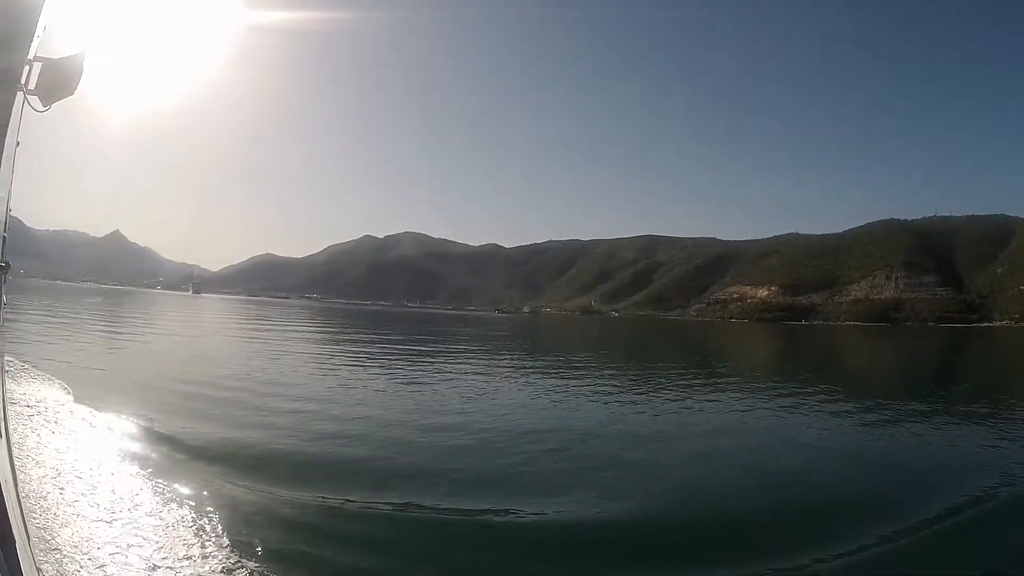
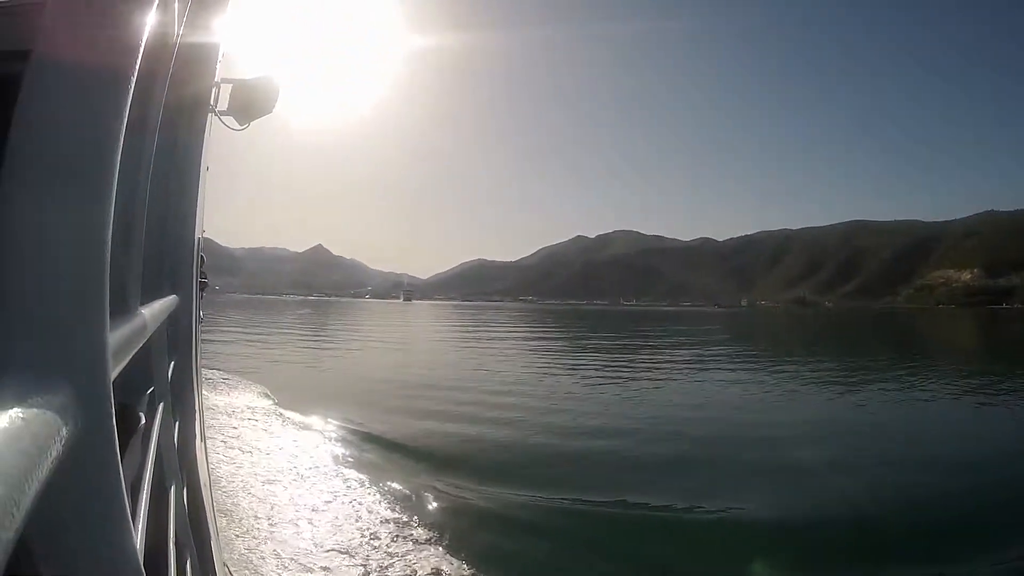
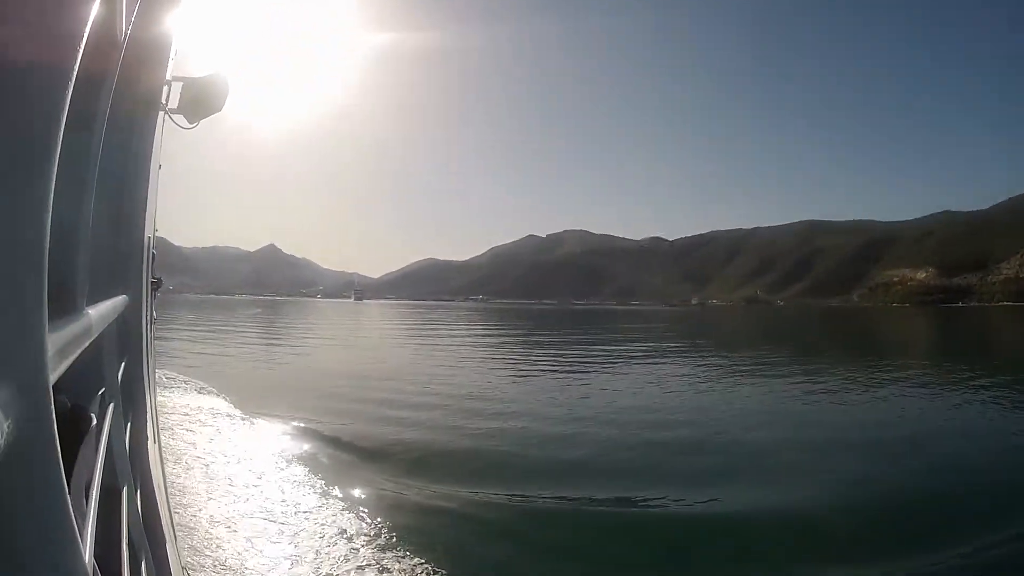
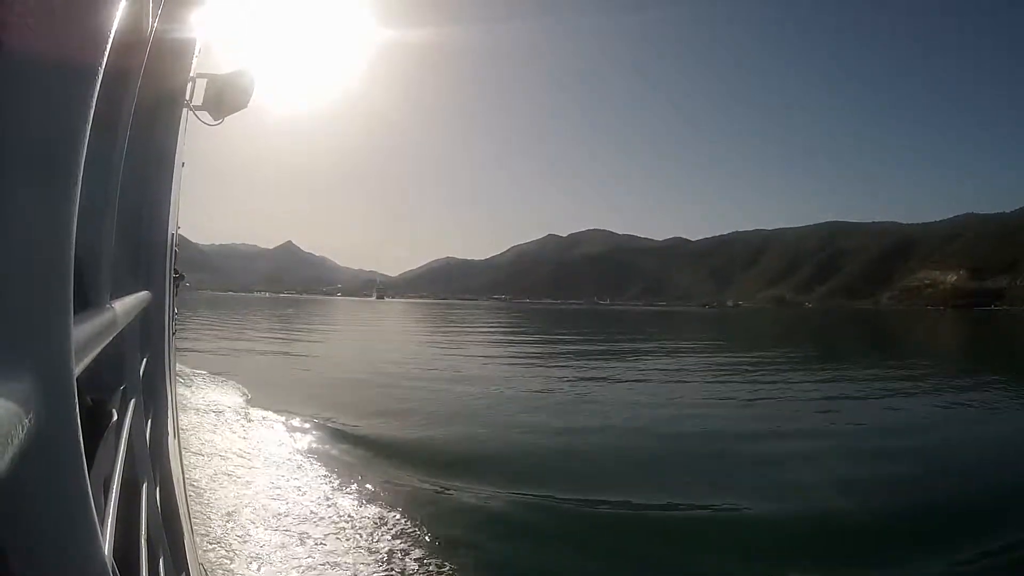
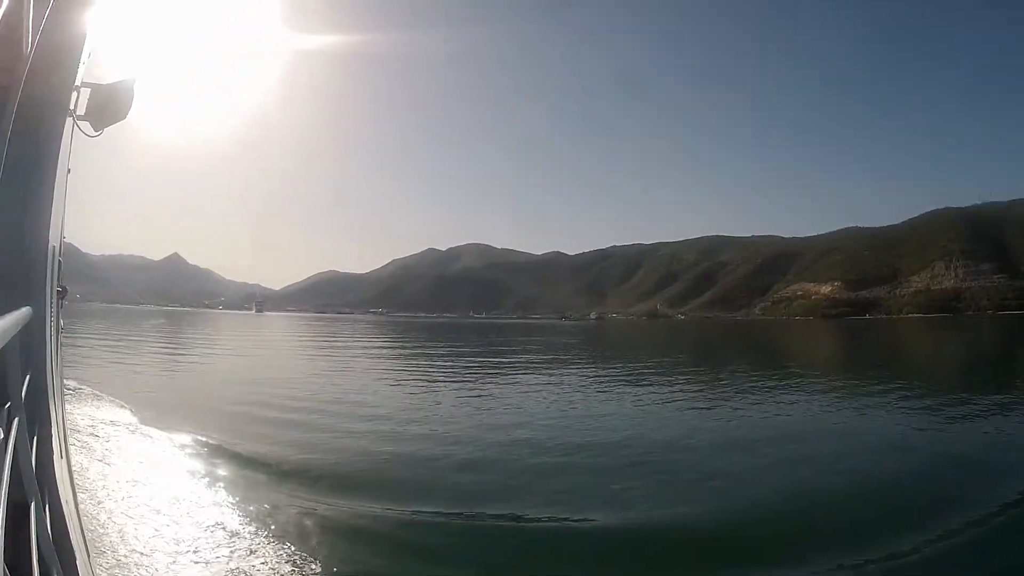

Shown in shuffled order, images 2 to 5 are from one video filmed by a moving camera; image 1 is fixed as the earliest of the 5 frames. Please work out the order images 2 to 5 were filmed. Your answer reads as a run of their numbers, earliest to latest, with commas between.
5, 3, 2, 4
